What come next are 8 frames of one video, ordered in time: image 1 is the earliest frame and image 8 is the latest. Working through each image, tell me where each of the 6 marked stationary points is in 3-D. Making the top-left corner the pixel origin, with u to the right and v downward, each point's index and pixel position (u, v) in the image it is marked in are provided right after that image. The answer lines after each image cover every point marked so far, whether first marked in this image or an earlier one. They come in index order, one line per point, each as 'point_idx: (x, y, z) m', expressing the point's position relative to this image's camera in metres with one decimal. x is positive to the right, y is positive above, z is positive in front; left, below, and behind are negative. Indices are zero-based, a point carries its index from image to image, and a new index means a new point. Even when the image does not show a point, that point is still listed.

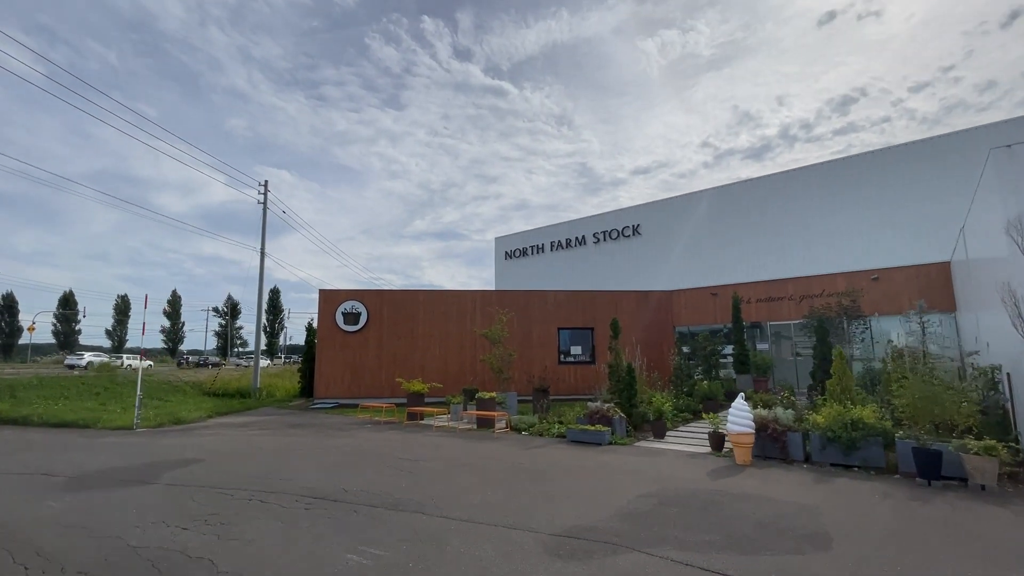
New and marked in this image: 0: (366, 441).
0: (-2.8, -2.9, +10.1) m
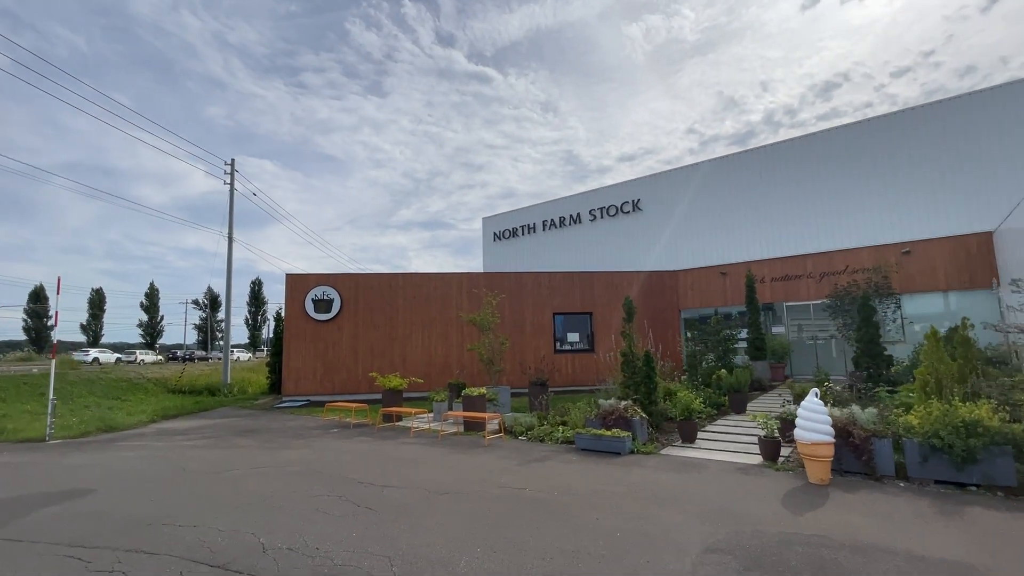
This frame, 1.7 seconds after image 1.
0: (-2.9, -2.5, +8.1) m
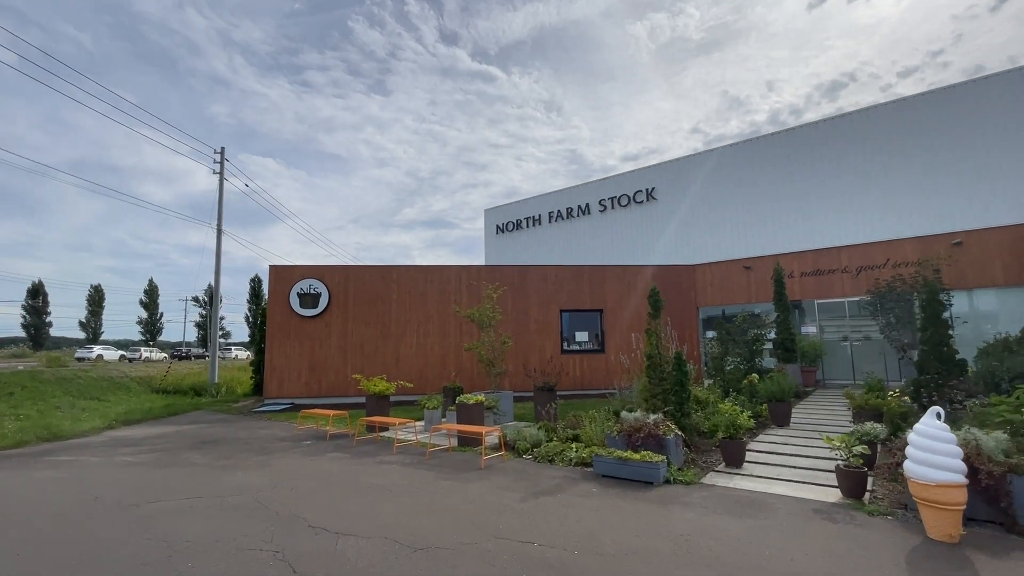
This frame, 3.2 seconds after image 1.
0: (-2.8, -2.3, +6.5) m
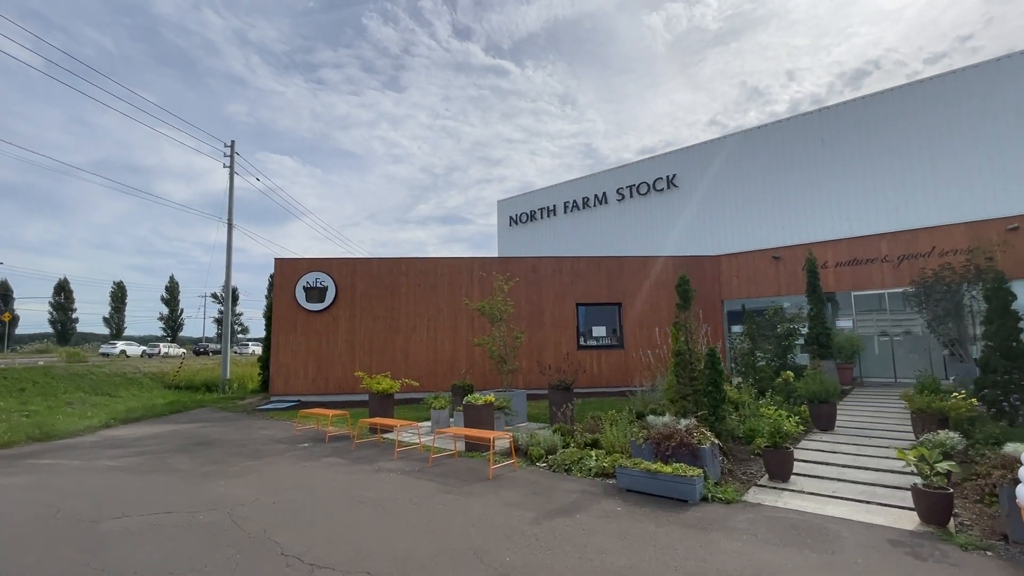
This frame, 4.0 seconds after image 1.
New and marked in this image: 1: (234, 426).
0: (-2.7, -2.2, +5.9) m
1: (-5.9, -2.9, +11.2) m
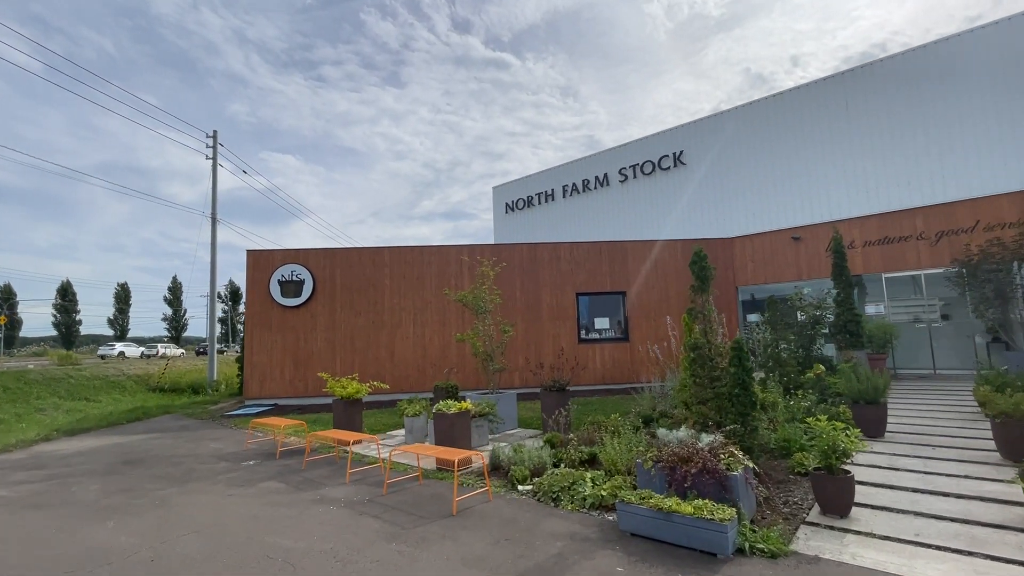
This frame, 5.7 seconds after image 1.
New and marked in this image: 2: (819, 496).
0: (-2.9, -2.1, +4.5) m
1: (-6.1, -2.7, +9.8) m
2: (+2.5, -1.7, +4.3) m
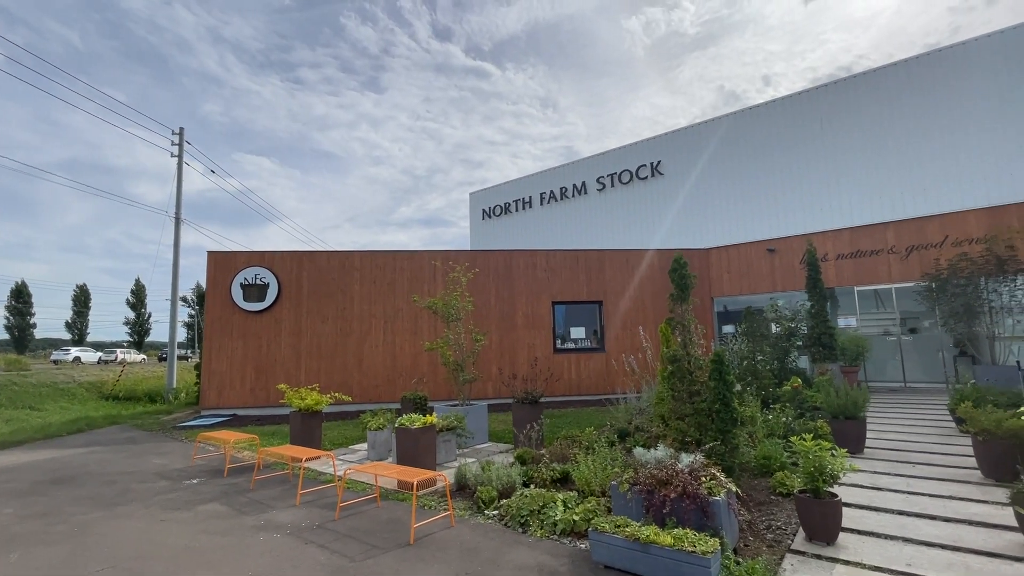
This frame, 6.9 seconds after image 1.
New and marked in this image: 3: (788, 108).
0: (-3.2, -2.1, +4.0) m
1: (-6.6, -2.8, +9.2) m
2: (+2.2, -1.8, +4.0) m
3: (+8.4, +5.5, +16.1) m
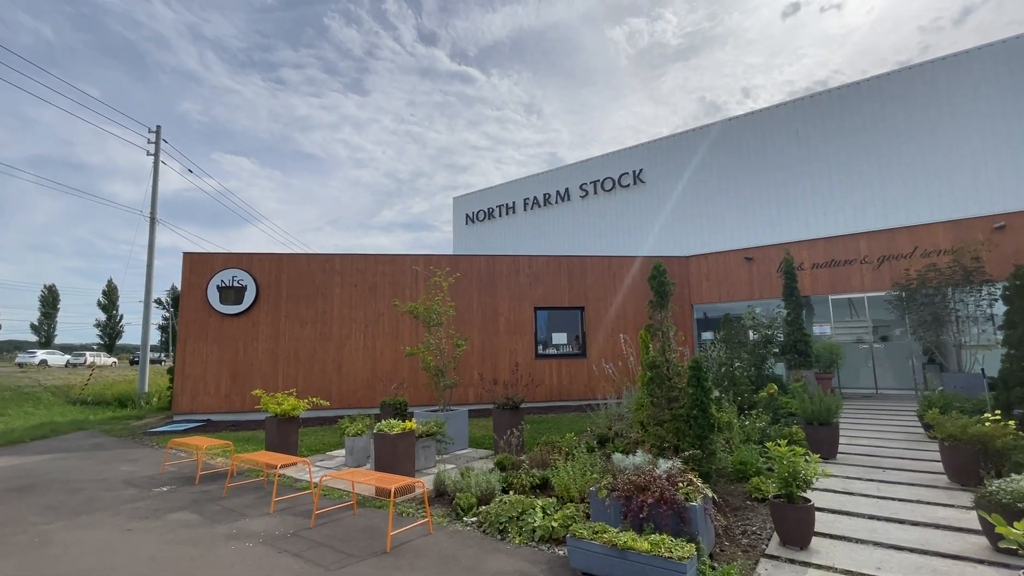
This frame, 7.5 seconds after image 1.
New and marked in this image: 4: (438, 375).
0: (-3.4, -2.1, +3.8) m
1: (-7.0, -2.8, +8.9) m
2: (+2.1, -1.8, +4.1) m
3: (+7.9, +5.2, +16.5) m
4: (-1.4, -1.6, +9.7) m
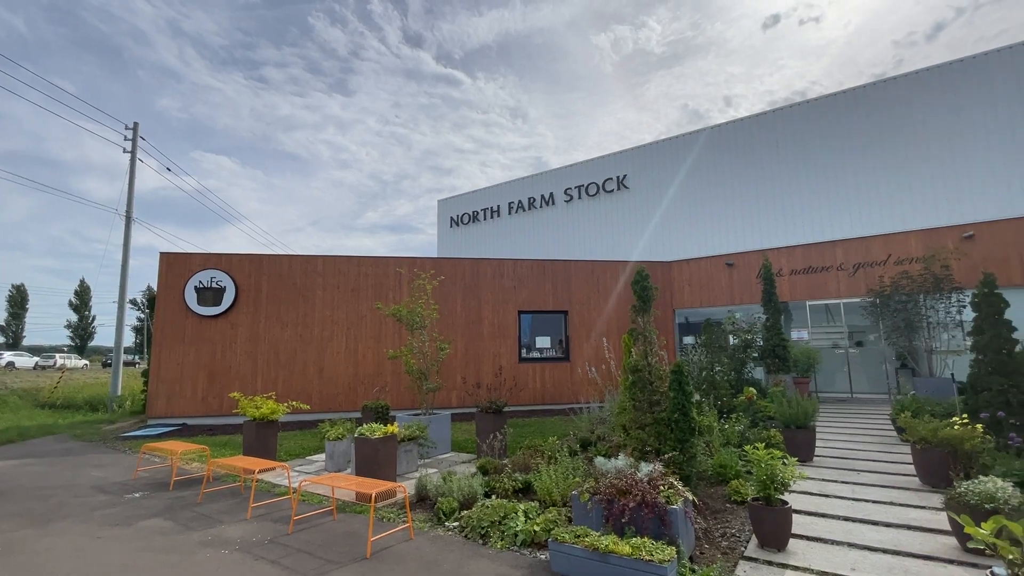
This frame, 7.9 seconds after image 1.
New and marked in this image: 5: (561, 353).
0: (-3.5, -2.1, +3.7) m
1: (-7.2, -2.8, +8.7) m
2: (+1.9, -1.9, +4.2) m
3: (+7.4, +5.1, +16.8) m
4: (-1.7, -1.6, +9.7) m
5: (+1.2, -1.6, +13.4) m
